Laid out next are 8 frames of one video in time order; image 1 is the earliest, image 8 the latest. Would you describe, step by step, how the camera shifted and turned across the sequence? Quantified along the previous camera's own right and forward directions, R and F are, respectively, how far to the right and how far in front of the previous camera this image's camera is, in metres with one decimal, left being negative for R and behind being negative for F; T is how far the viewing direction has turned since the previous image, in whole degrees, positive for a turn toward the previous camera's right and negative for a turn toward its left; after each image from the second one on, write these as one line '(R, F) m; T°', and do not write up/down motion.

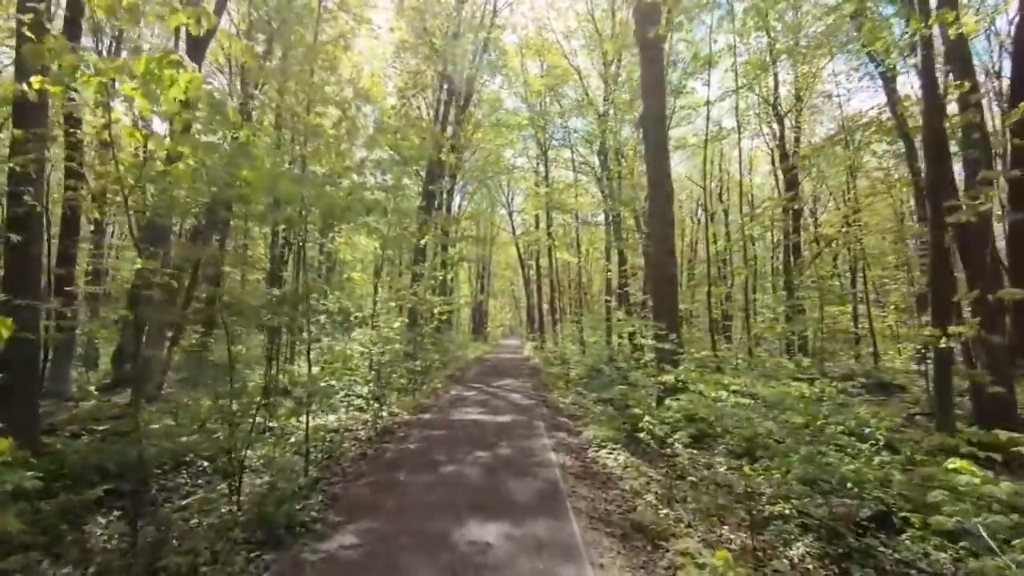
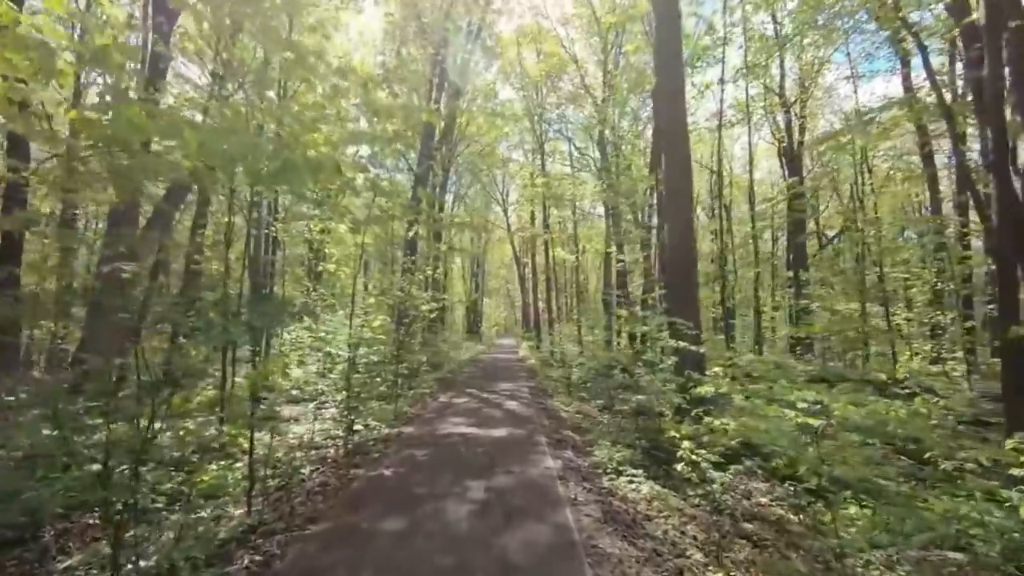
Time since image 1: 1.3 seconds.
(0.0, +1.1) m; +1°
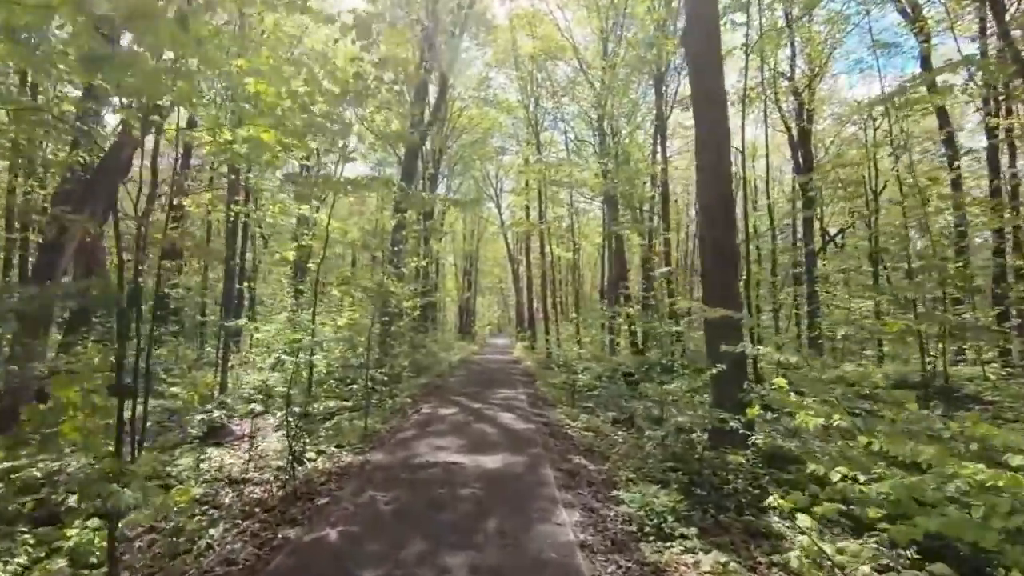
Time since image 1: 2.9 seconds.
(0.0, +1.5) m; +1°
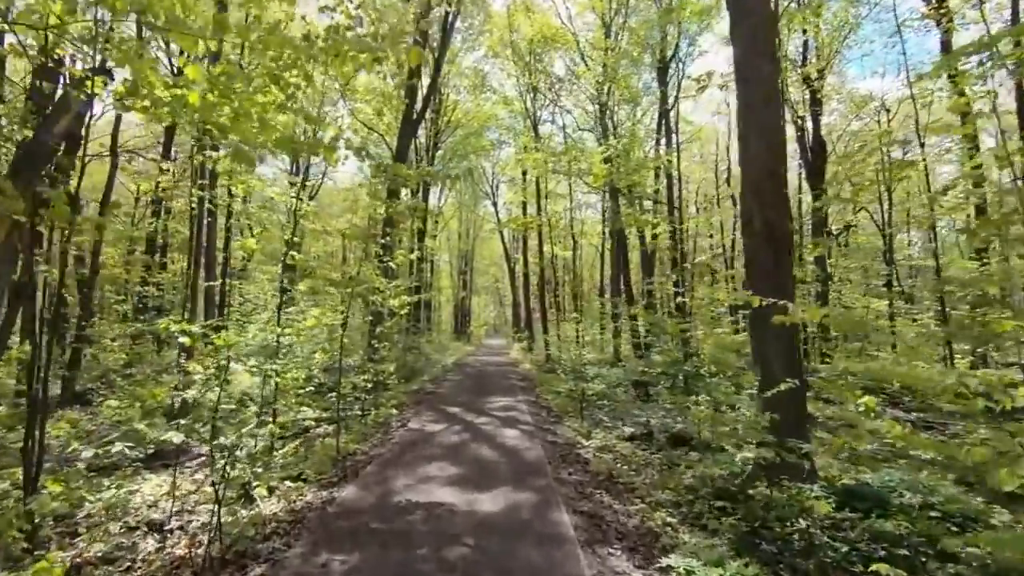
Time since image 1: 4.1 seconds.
(-0.1, +1.2) m; 0°
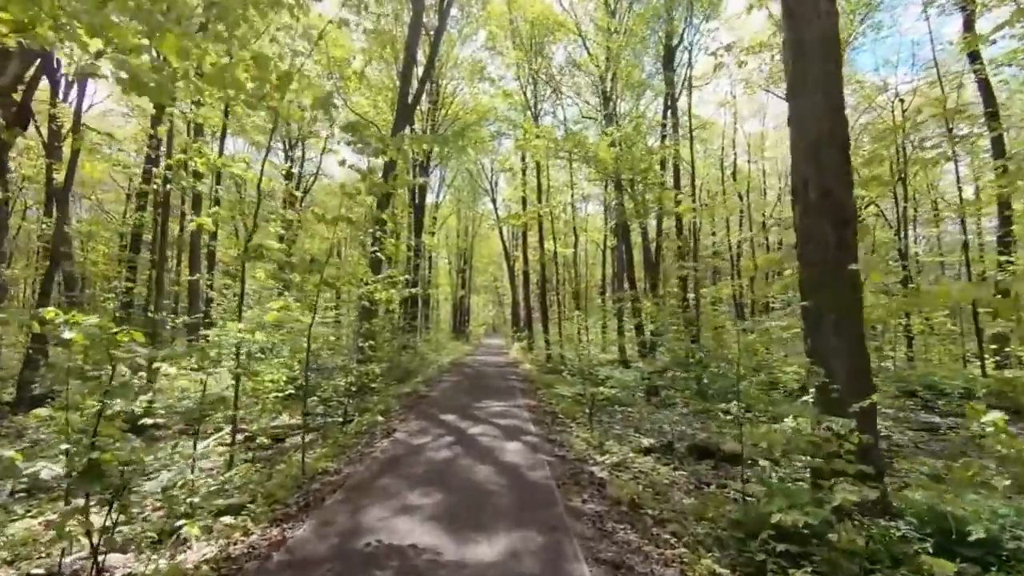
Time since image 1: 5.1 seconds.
(0.0, +0.9) m; 0°
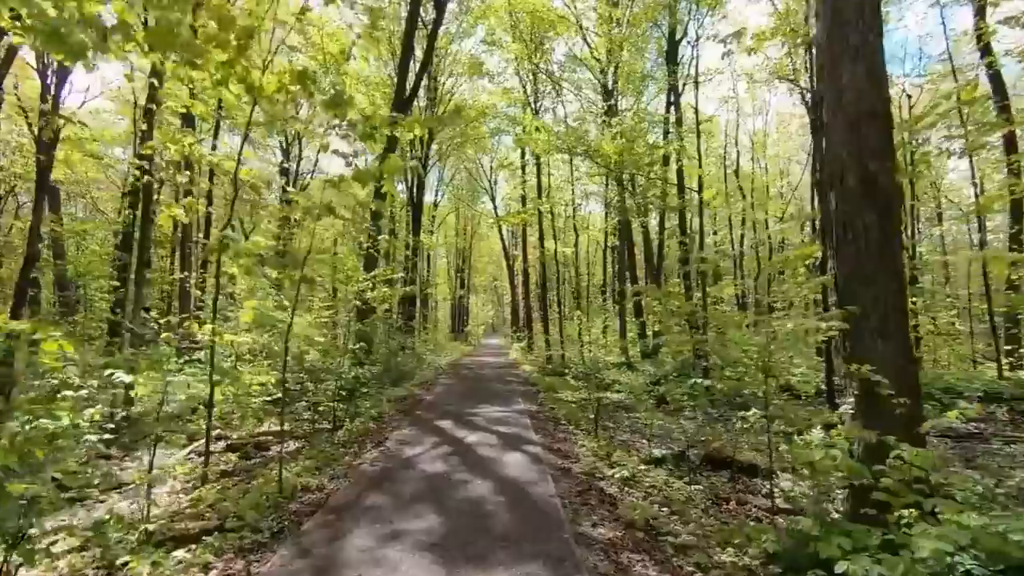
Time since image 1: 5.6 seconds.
(0.0, +0.5) m; 0°
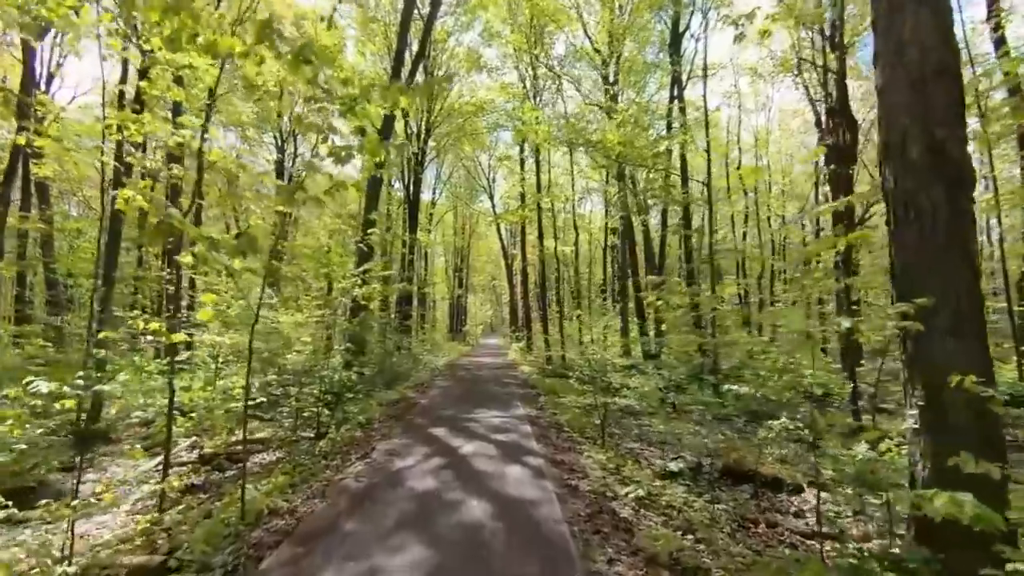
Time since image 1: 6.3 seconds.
(0.0, +0.6) m; 0°
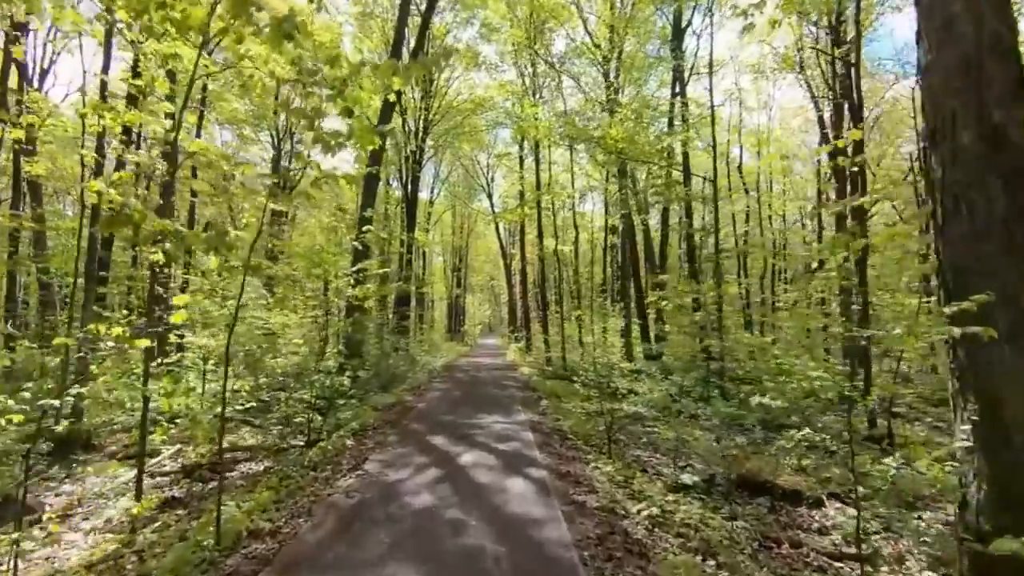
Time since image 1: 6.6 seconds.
(0.0, +0.3) m; 0°
